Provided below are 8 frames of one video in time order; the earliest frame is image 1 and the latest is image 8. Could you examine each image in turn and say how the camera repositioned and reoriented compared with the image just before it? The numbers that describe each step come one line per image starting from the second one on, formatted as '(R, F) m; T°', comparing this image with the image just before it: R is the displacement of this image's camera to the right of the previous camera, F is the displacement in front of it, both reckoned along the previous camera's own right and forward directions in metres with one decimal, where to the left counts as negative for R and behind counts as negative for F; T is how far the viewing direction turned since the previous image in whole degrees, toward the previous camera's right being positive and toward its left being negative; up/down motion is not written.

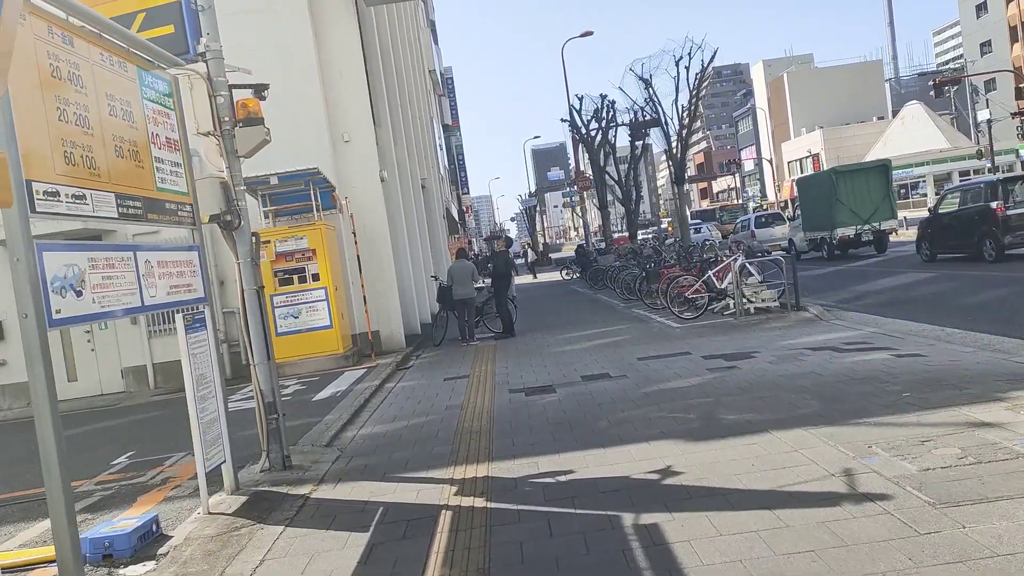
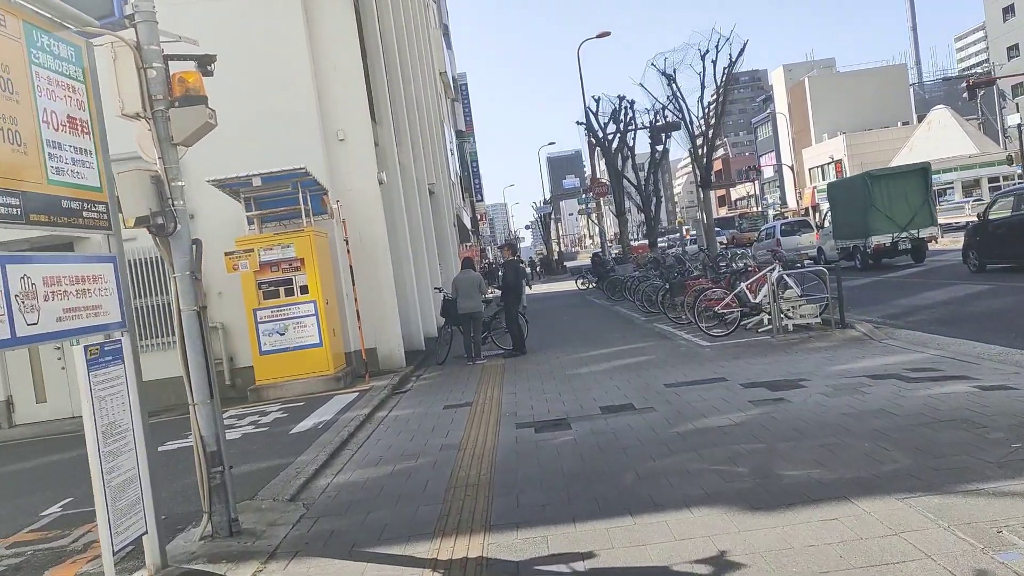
(+0.1, +1.3) m; -1°
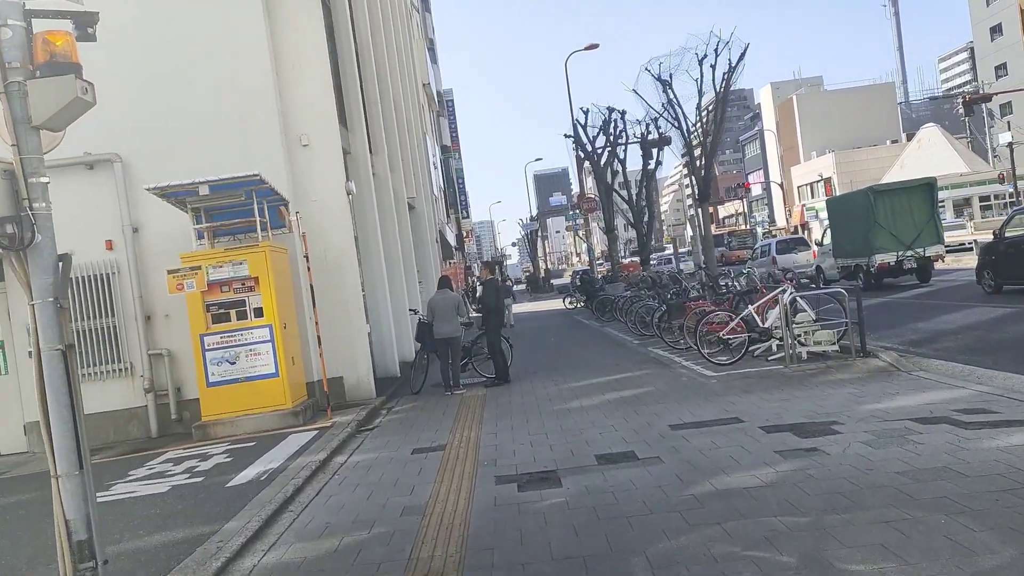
(+0.1, +1.2) m; +1°
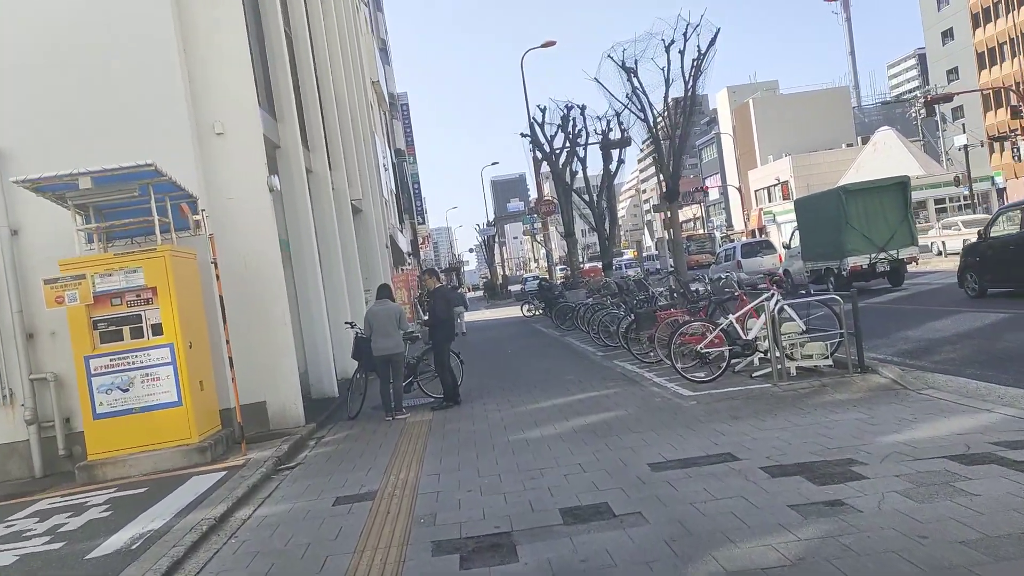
(+0.1, +1.4) m; +3°
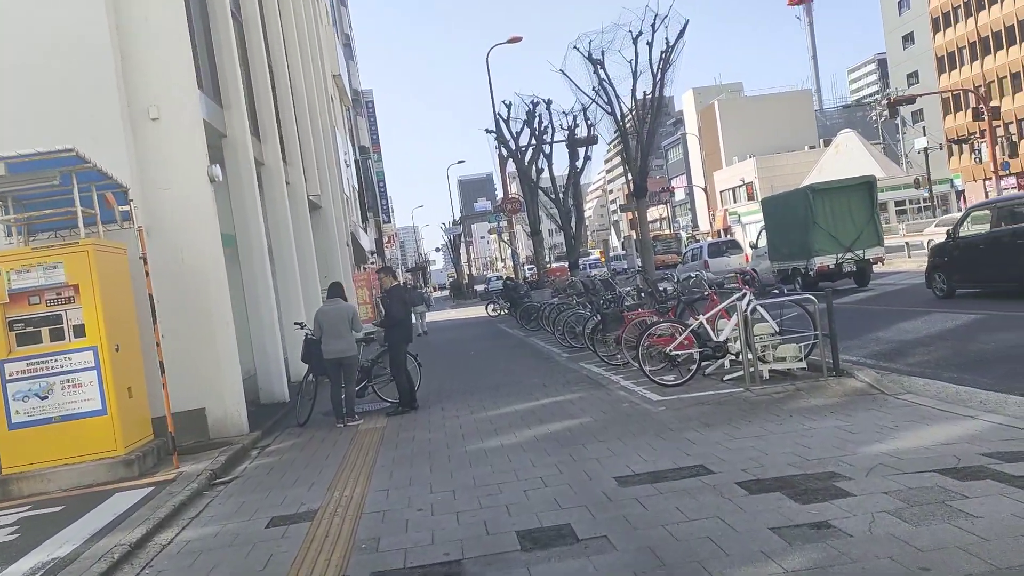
(+0.1, +0.6) m; +2°
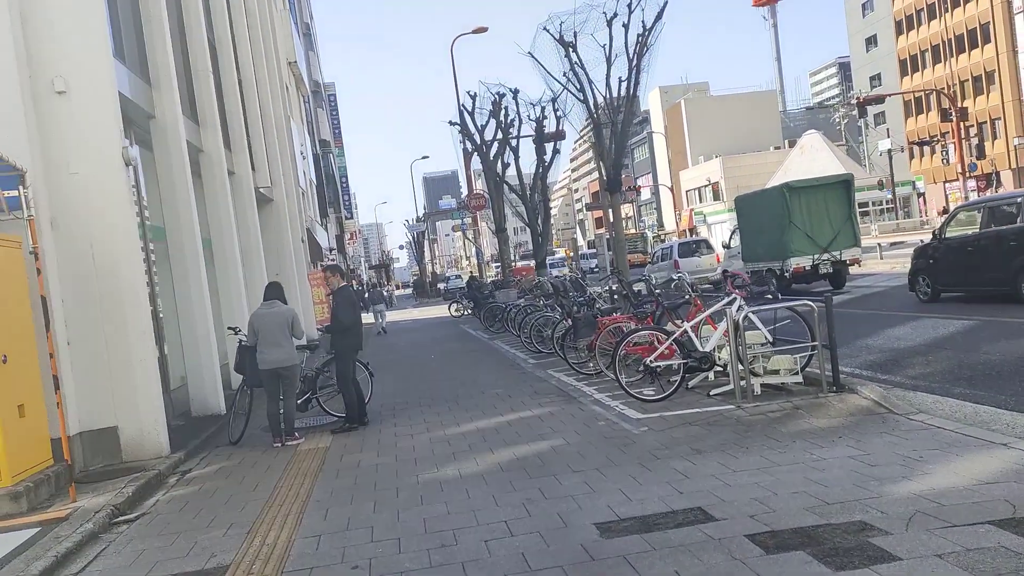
(0.0, +1.0) m; +3°
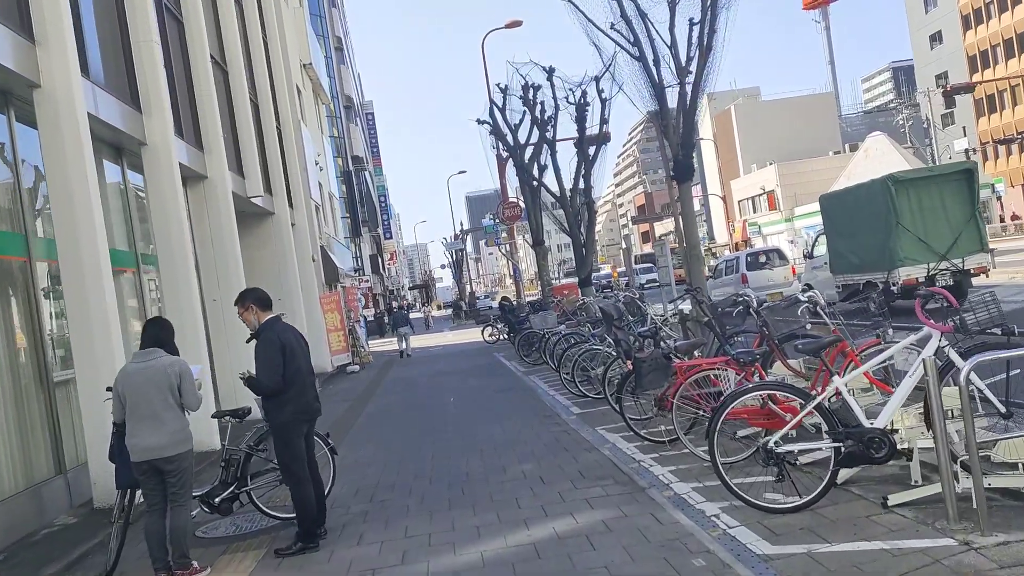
(+0.1, +3.3) m; -3°
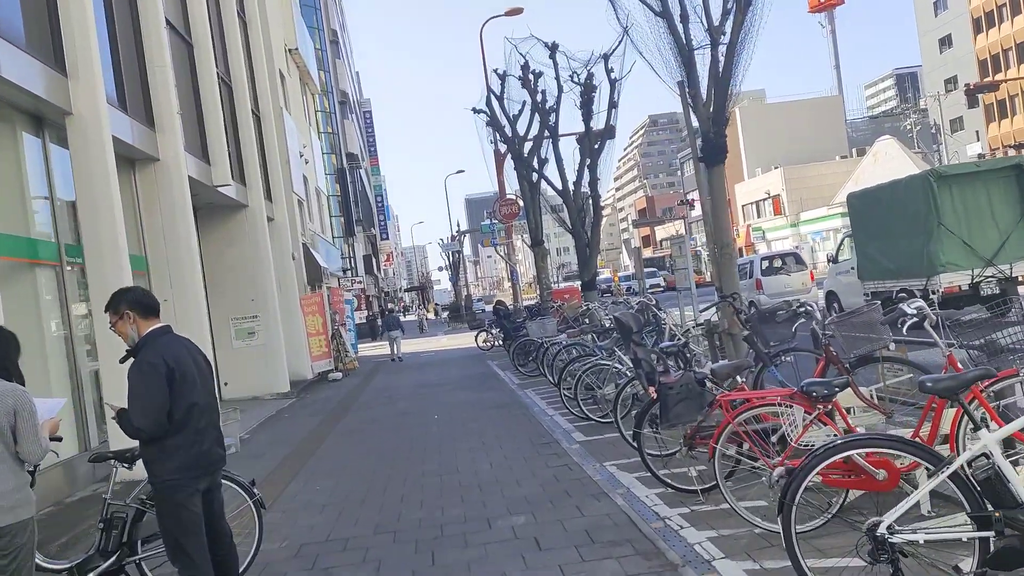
(+0.1, +1.6) m; 0°
